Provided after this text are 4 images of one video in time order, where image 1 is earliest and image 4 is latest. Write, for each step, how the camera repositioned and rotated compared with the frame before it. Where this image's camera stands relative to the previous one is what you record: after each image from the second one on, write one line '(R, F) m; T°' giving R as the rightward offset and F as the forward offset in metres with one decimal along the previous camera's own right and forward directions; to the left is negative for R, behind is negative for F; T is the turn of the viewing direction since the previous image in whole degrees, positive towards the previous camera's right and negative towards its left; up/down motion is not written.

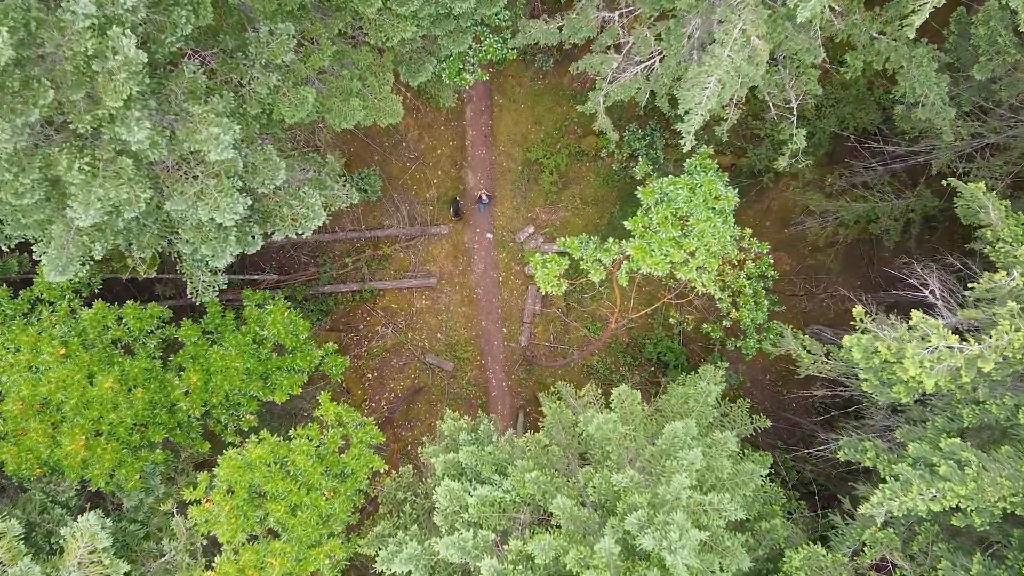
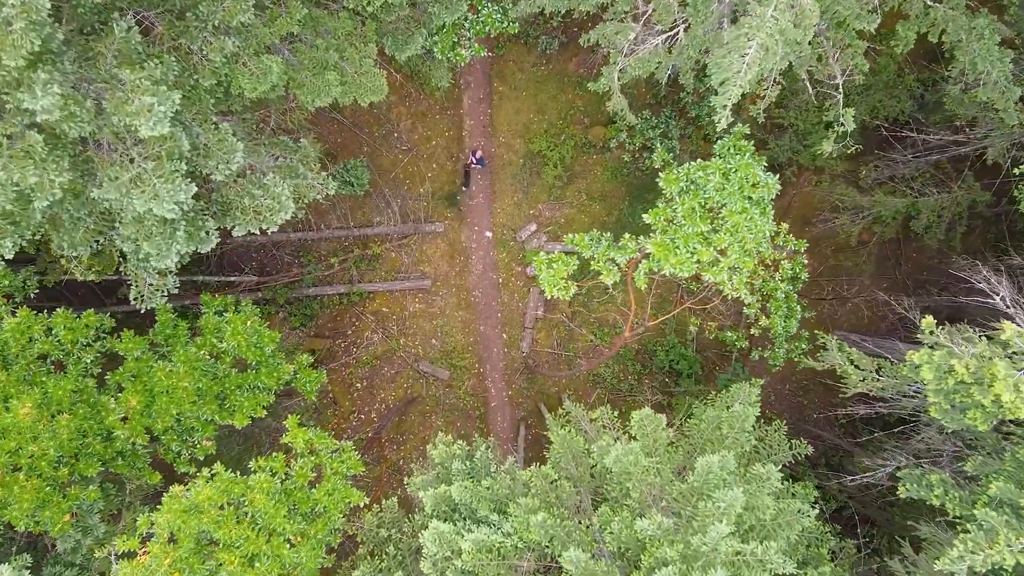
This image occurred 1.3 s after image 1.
(0.0, +1.1) m; 0°
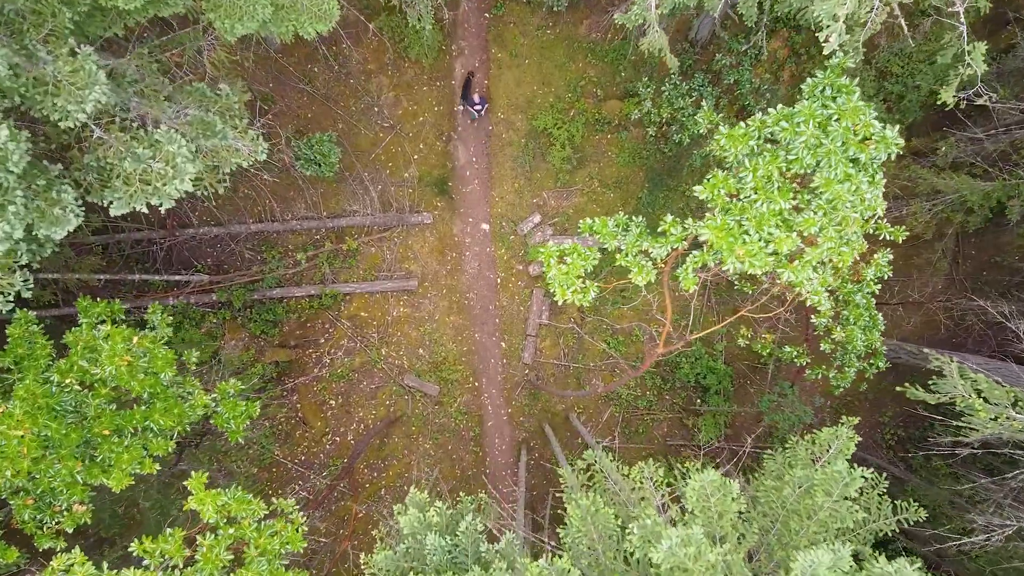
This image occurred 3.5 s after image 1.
(0.0, +1.9) m; 0°
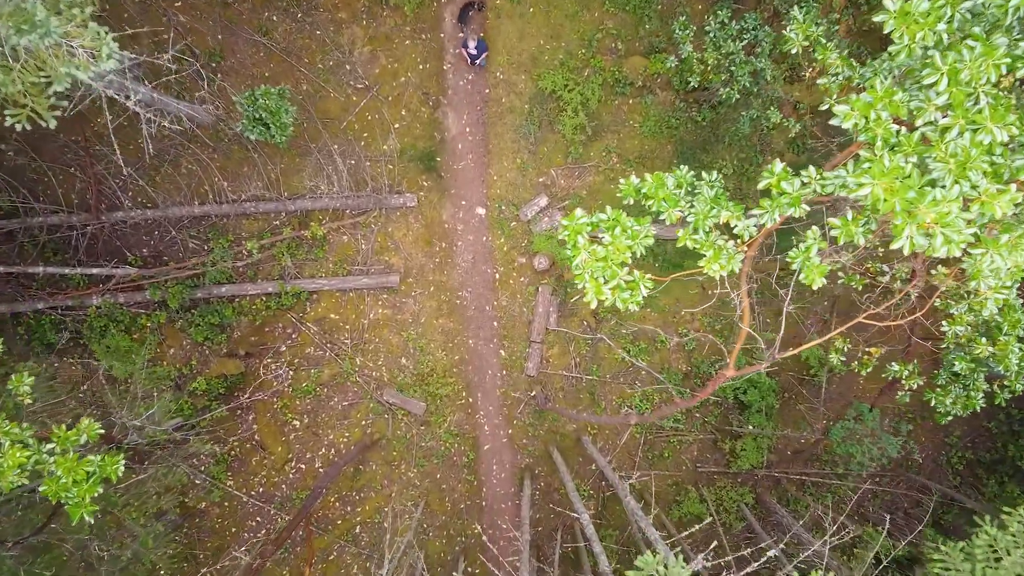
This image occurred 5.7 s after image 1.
(-0.1, +1.9) m; 0°
